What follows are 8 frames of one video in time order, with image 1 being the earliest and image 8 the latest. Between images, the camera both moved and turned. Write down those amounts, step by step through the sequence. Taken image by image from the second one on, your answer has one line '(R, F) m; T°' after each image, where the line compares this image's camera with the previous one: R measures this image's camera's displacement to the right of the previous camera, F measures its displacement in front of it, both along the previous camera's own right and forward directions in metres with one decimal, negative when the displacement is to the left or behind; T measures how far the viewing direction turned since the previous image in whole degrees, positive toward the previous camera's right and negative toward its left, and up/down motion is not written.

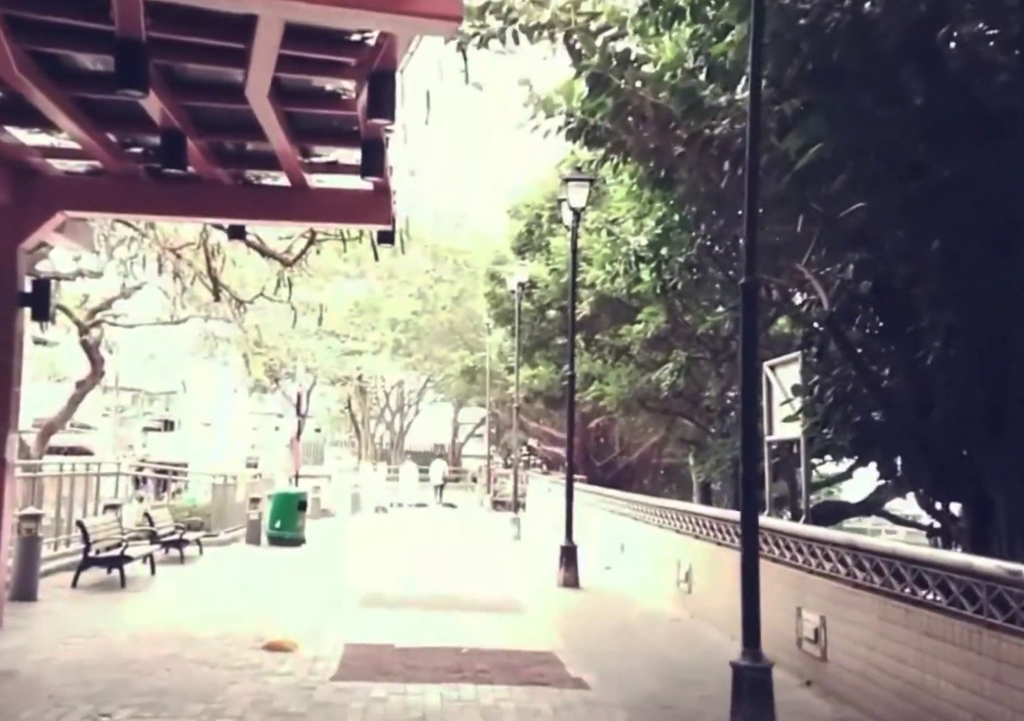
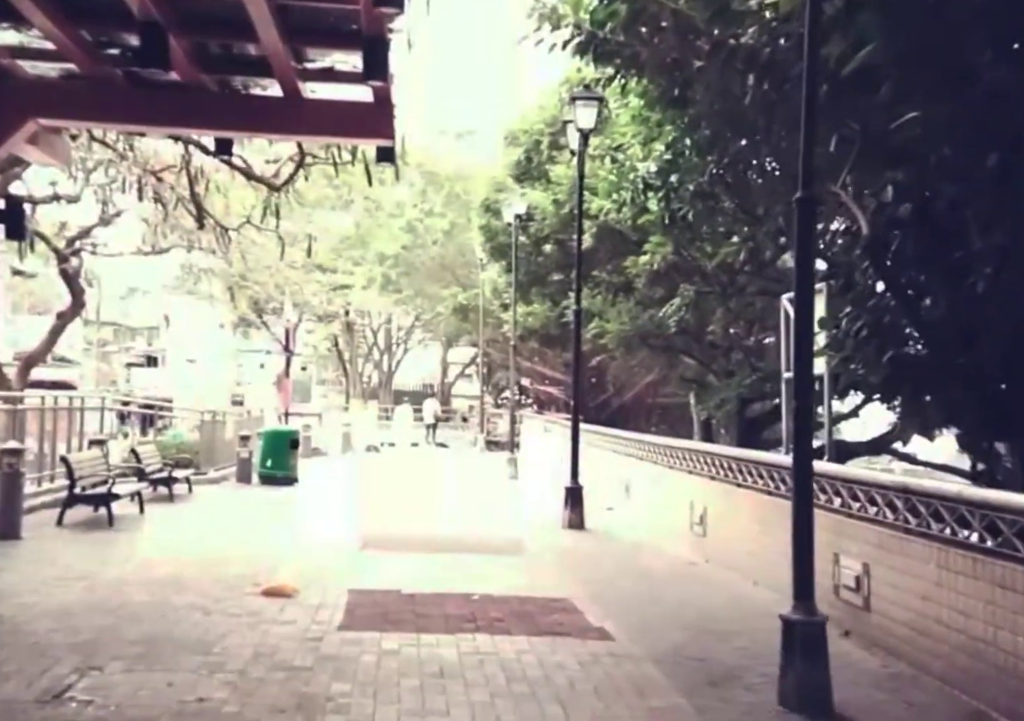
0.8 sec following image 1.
(-0.3, +0.7) m; +1°
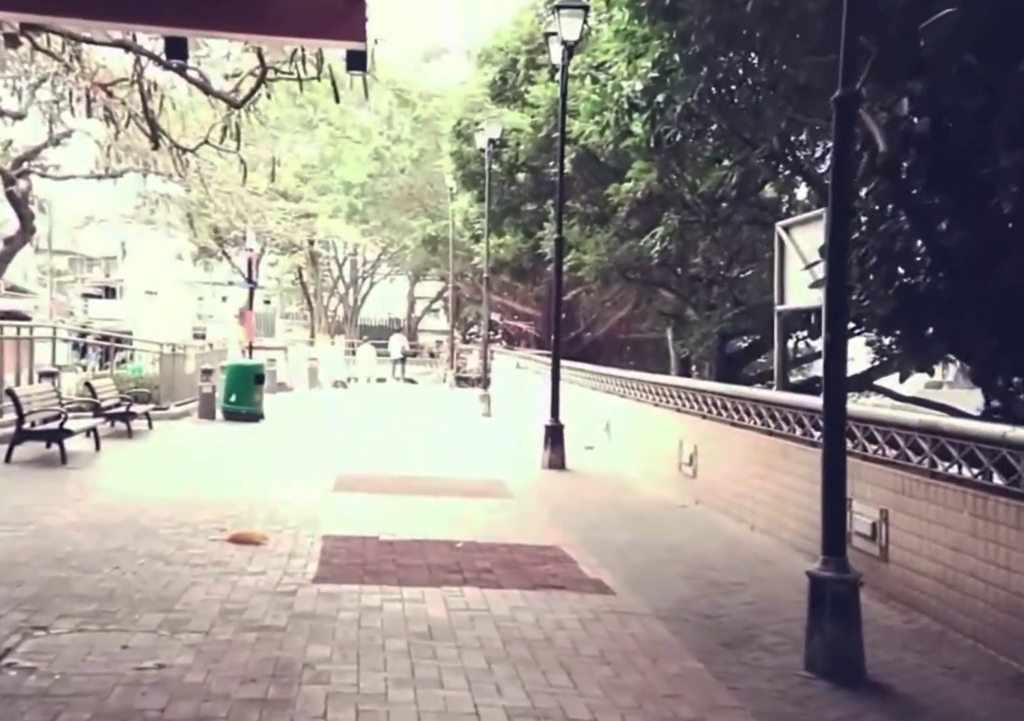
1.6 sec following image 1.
(-0.2, +0.7) m; +2°
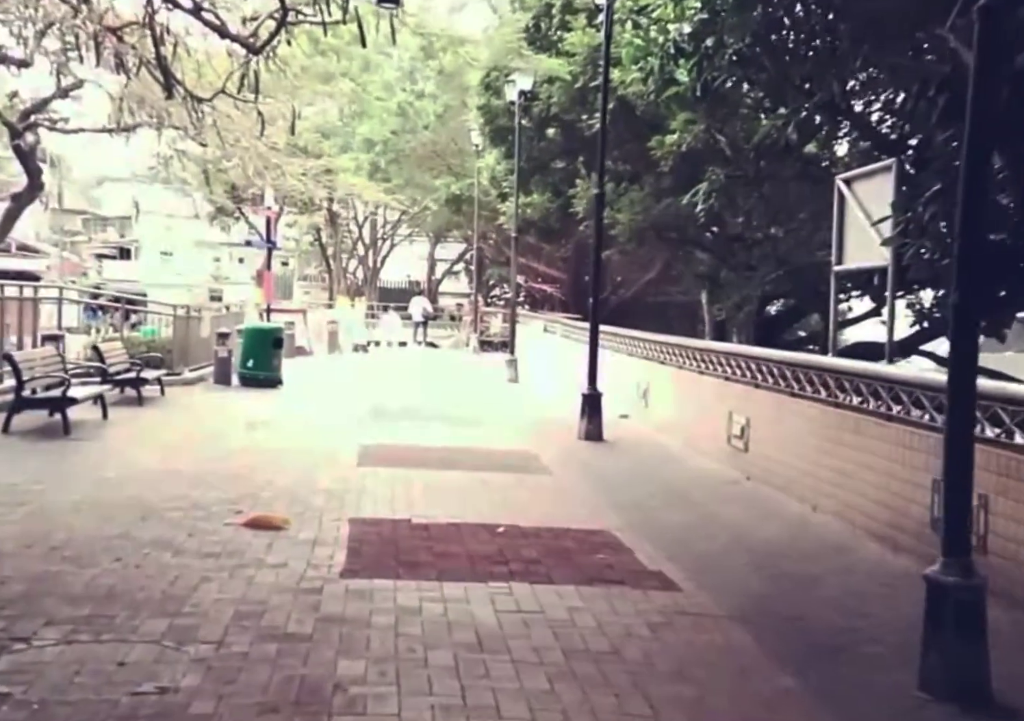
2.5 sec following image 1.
(-0.2, +0.9) m; -1°
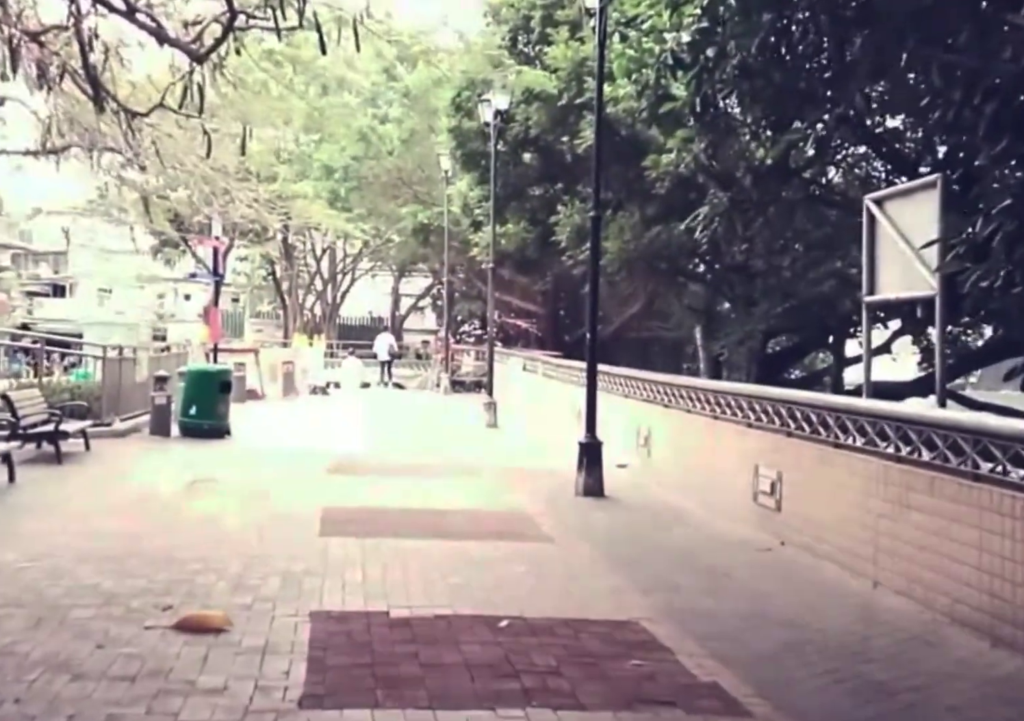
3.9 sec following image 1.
(-0.2, +1.5) m; +2°
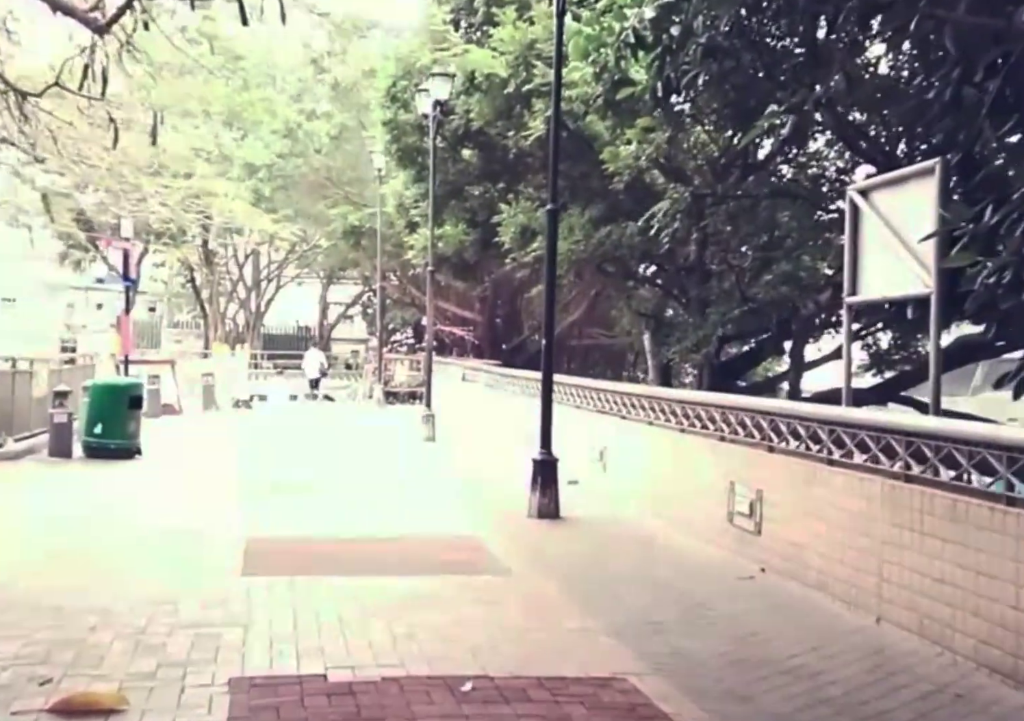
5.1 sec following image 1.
(-0.2, +1.0) m; +4°
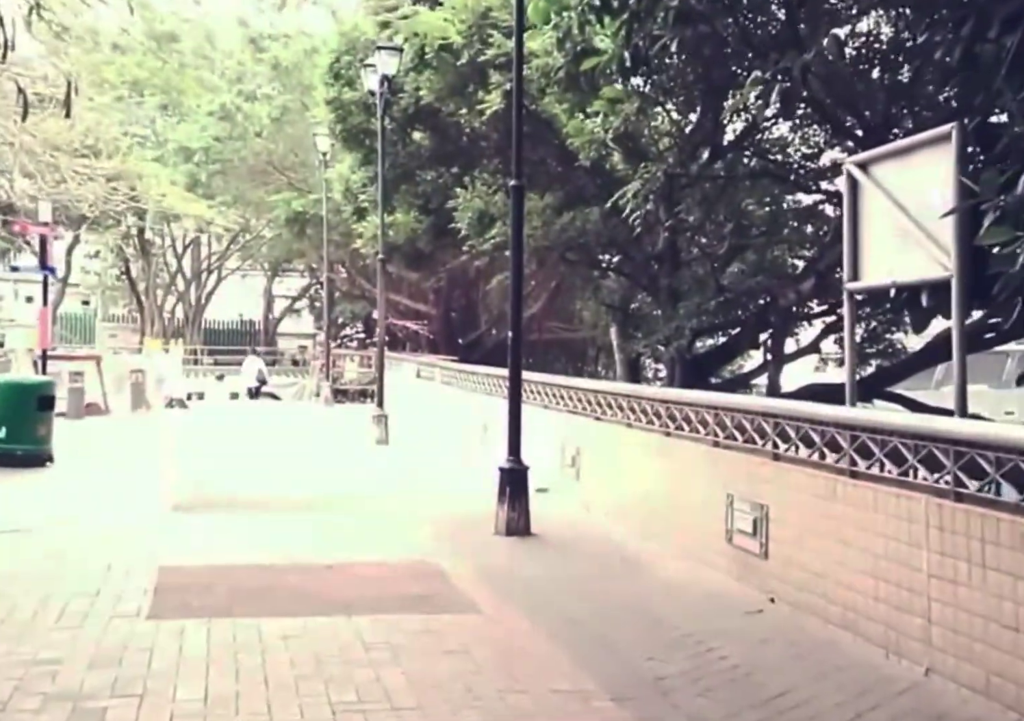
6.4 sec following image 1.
(-0.1, +1.2) m; +3°
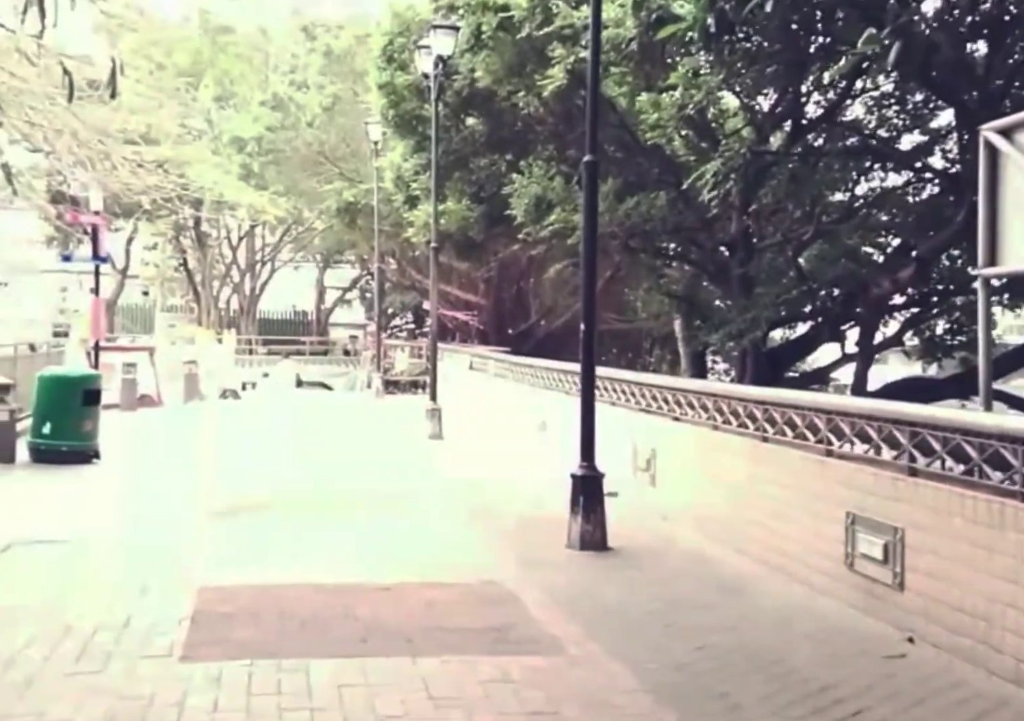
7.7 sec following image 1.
(-0.2, +0.9) m; -3°
